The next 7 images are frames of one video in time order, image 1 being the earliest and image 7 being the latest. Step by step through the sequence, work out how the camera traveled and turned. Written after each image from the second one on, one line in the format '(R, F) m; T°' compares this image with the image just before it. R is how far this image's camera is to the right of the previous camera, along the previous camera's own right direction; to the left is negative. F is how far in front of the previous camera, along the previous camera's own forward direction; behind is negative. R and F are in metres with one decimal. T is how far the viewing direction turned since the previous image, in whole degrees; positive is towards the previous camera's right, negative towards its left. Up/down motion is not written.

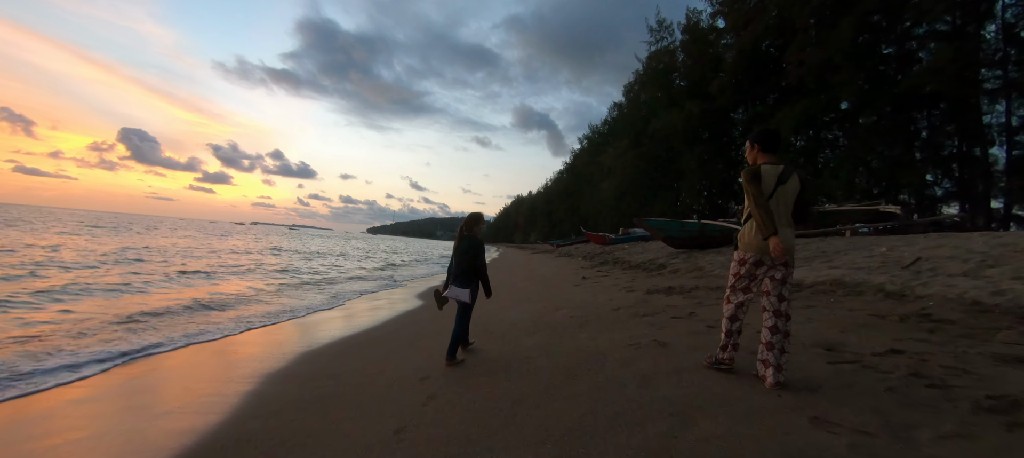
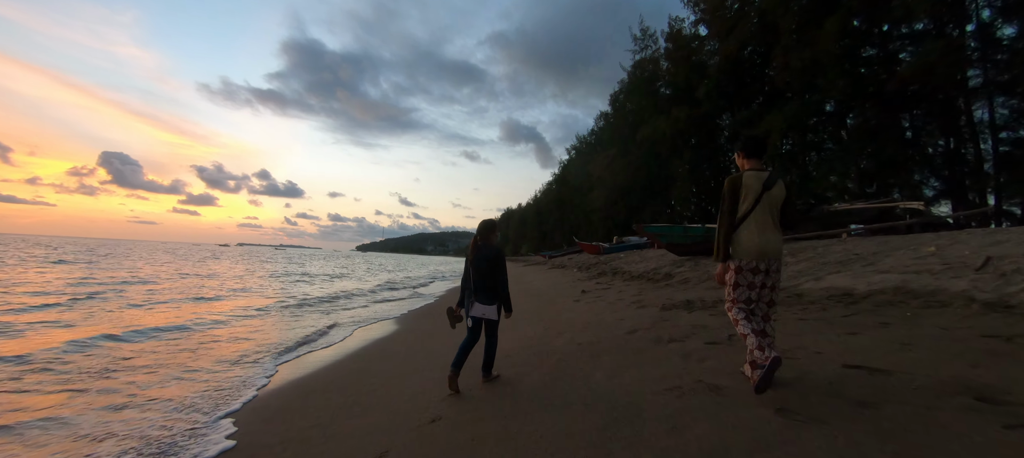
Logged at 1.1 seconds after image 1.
(0.0, +1.0) m; +1°
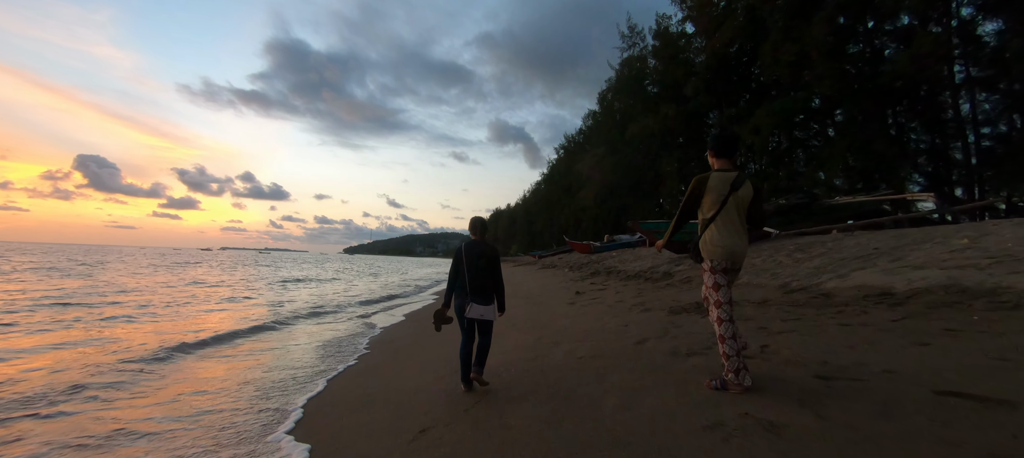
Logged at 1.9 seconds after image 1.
(0.0, +0.7) m; +2°
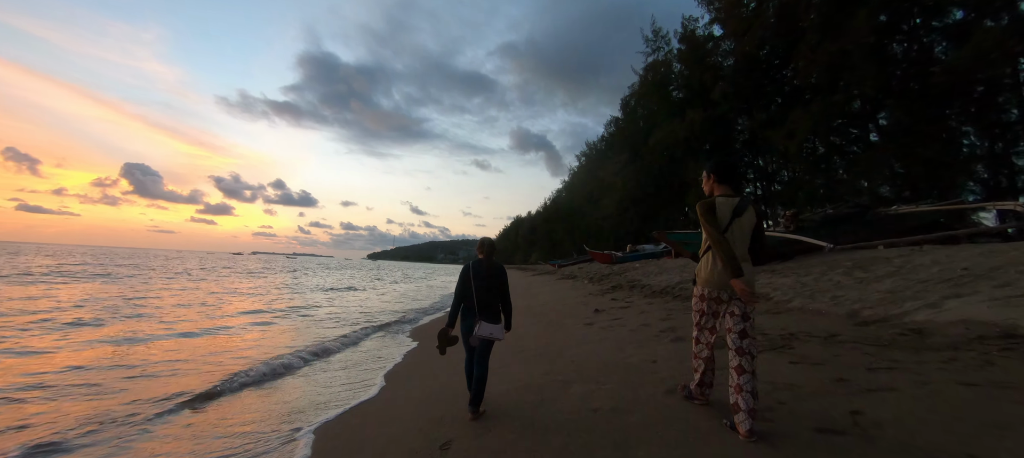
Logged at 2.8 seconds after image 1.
(+0.2, +0.8) m; -3°
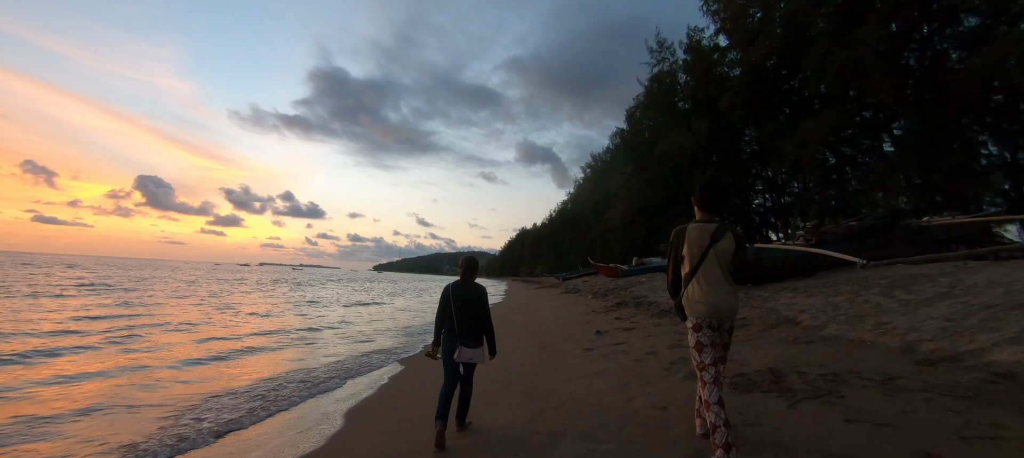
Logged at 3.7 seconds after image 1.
(+0.2, +0.7) m; -1°
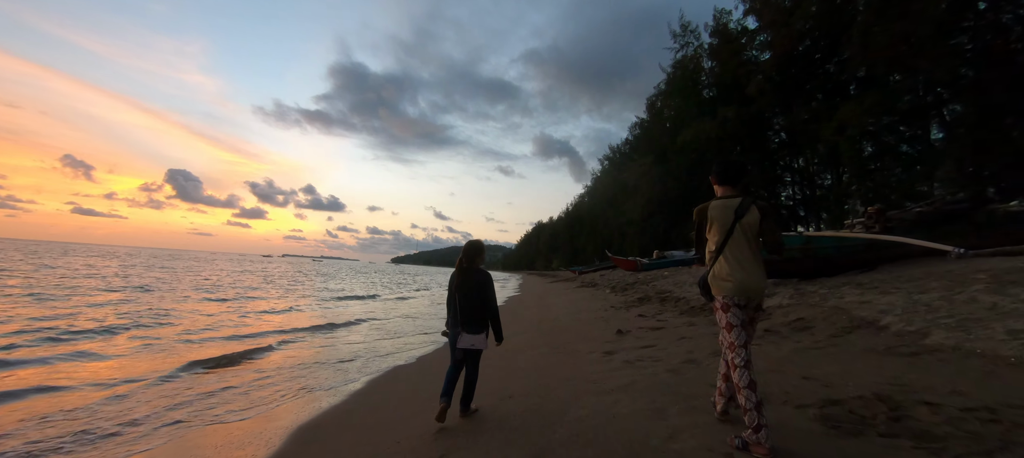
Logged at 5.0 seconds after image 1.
(+0.1, +1.0) m; -2°
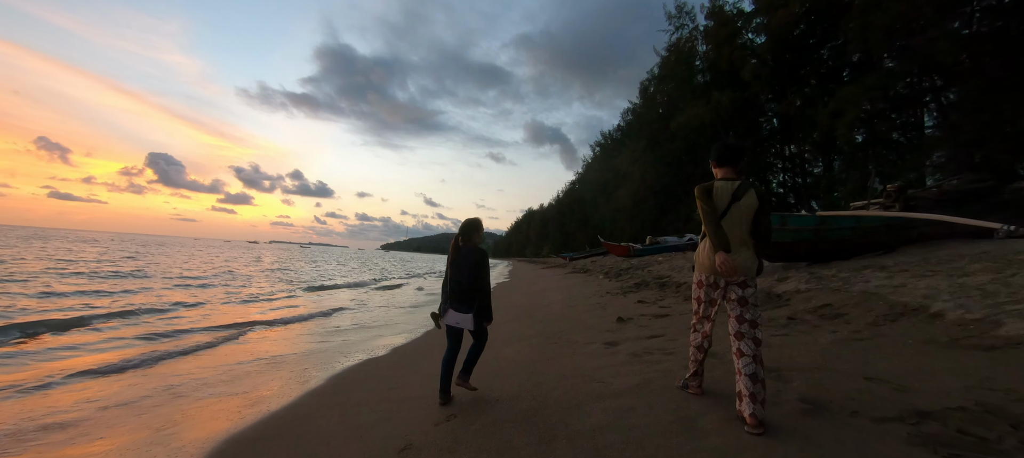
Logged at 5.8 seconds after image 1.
(0.0, +0.7) m; +1°
